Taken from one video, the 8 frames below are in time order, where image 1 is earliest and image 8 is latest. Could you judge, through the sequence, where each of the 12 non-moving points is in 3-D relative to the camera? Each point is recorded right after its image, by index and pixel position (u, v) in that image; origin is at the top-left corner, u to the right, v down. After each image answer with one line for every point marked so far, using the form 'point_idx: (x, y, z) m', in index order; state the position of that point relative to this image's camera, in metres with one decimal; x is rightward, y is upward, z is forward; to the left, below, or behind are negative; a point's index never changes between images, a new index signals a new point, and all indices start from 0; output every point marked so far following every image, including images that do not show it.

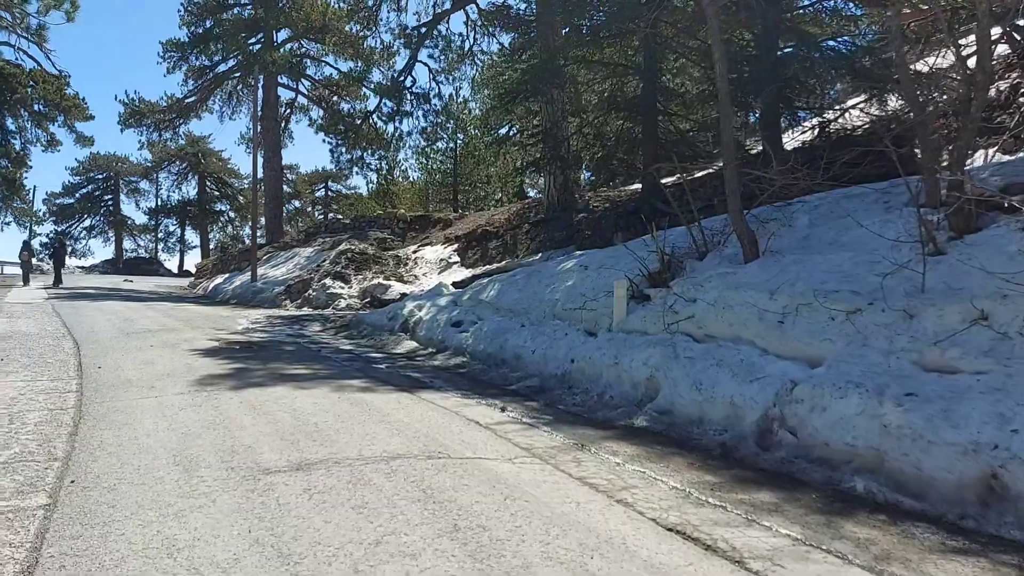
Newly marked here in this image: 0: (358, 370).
0: (-1.7, -0.9, +9.5) m
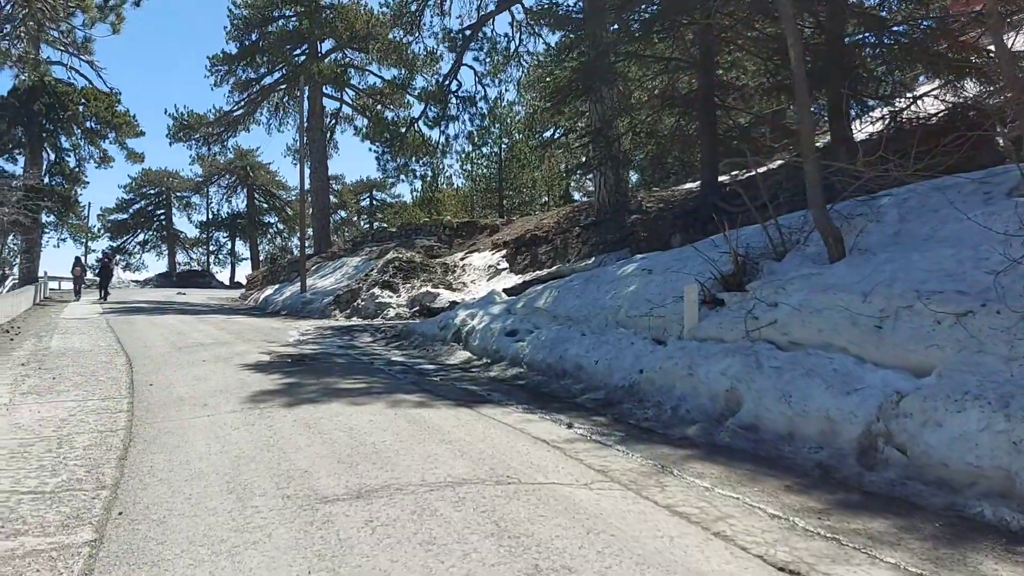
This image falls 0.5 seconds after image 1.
0: (-1.1, -1.0, +9.1) m
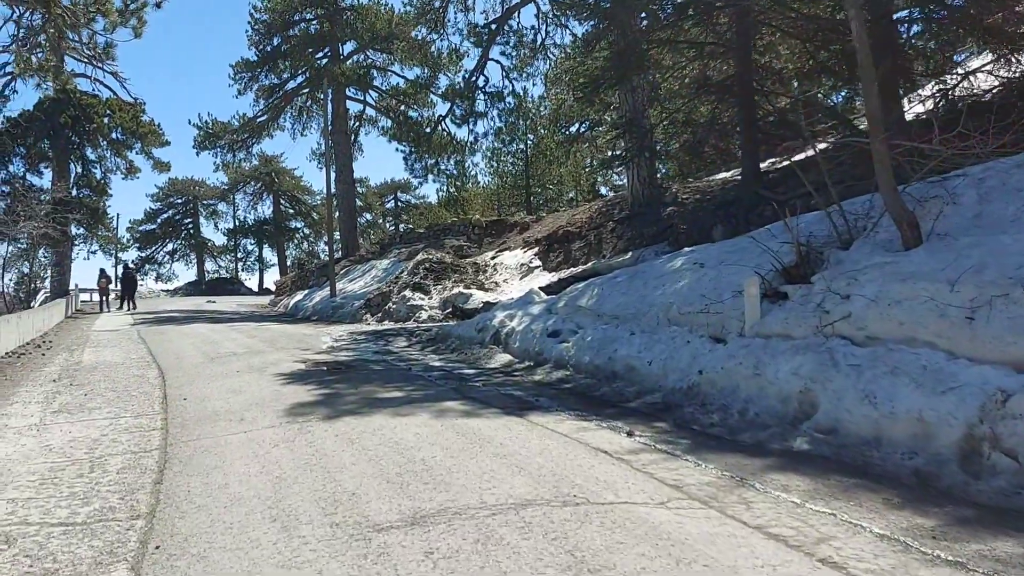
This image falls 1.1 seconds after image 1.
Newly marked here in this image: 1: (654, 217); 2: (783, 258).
0: (-0.6, -1.1, +8.7) m
1: (+3.1, +1.5, +17.9) m
2: (+2.5, +0.3, +7.9) m
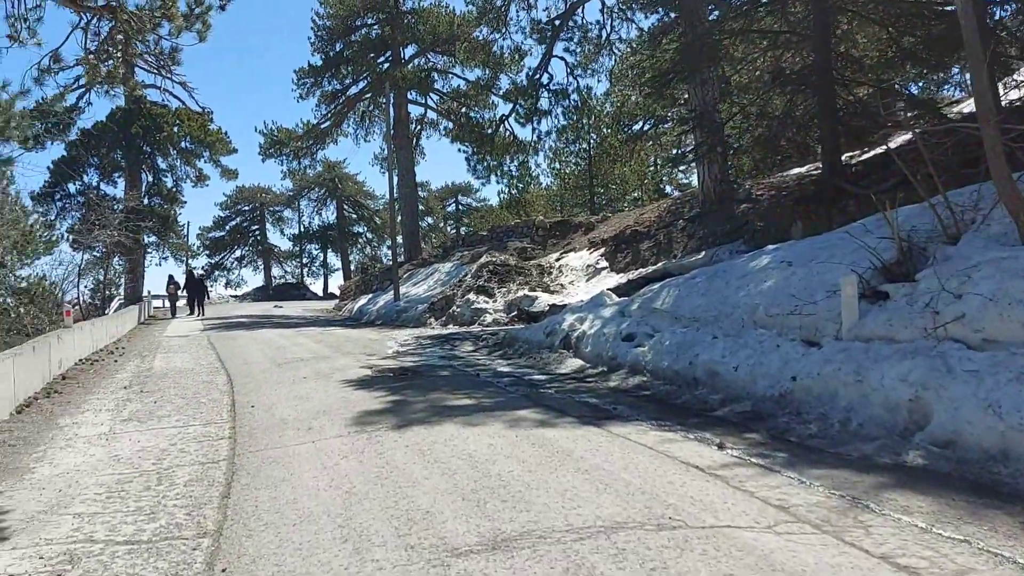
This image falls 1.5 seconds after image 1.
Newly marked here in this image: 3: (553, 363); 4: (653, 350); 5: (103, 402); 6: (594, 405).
0: (+0.2, -1.1, +8.3) m
1: (+4.4, +1.5, +17.3) m
2: (+3.2, +0.3, +7.3) m
3: (+0.5, -0.9, +10.6) m
4: (+1.5, -0.7, +9.0) m
5: (-4.6, -1.3, +9.4) m
6: (+0.8, -1.1, +7.7) m
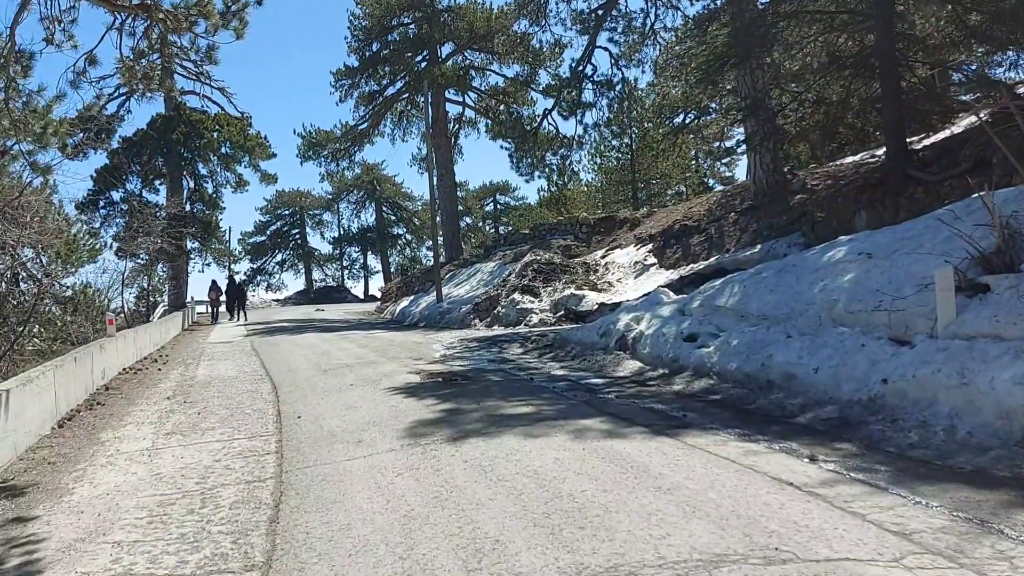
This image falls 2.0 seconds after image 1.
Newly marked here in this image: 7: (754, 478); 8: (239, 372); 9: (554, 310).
0: (+0.7, -1.1, +7.8) m
1: (+5.3, +1.6, +16.6) m
2: (+3.7, +0.4, +6.7) m
3: (+1.2, -0.9, +10.1) m
4: (+2.1, -0.6, +8.5) m
5: (-4.0, -1.4, +9.1) m
6: (+1.3, -1.1, +7.2) m
7: (+1.4, -1.1, +4.9) m
8: (-4.0, -1.2, +12.4) m
9: (+0.9, -0.5, +18.2) m
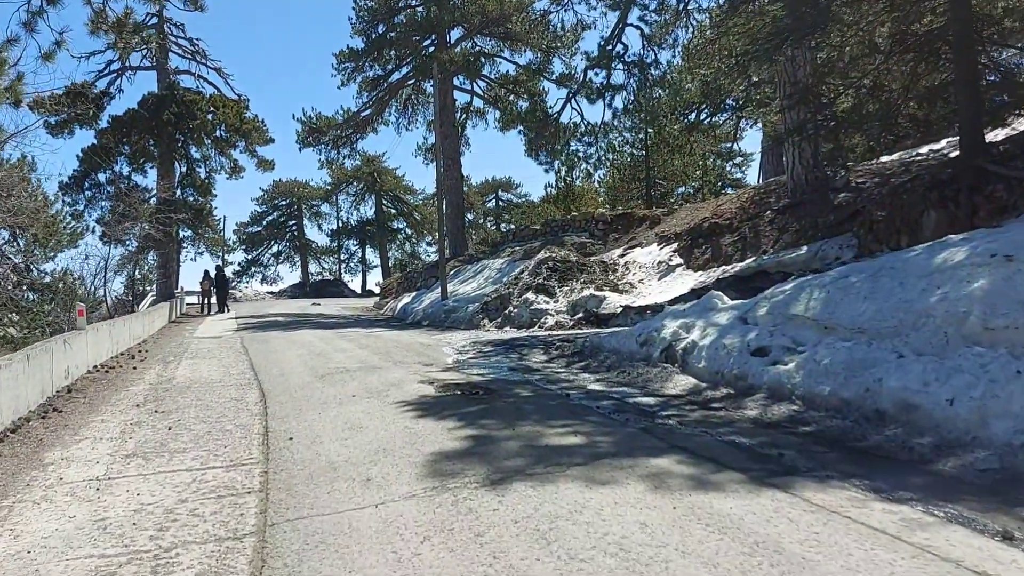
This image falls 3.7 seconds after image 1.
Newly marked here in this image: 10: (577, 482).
0: (+1.0, -1.1, +6.3) m
1: (+5.7, +1.5, +15.1) m
2: (+4.0, +0.3, +5.2) m
3: (+1.5, -1.0, +8.6) m
4: (+2.4, -0.7, +7.0) m
5: (-3.7, -1.3, +7.6) m
6: (+1.6, -1.1, +5.7) m
7: (+1.7, -1.1, +3.4) m
8: (-3.7, -1.1, +10.9) m
9: (+1.2, -0.5, +16.7) m
10: (+0.4, -1.1, +4.8) m
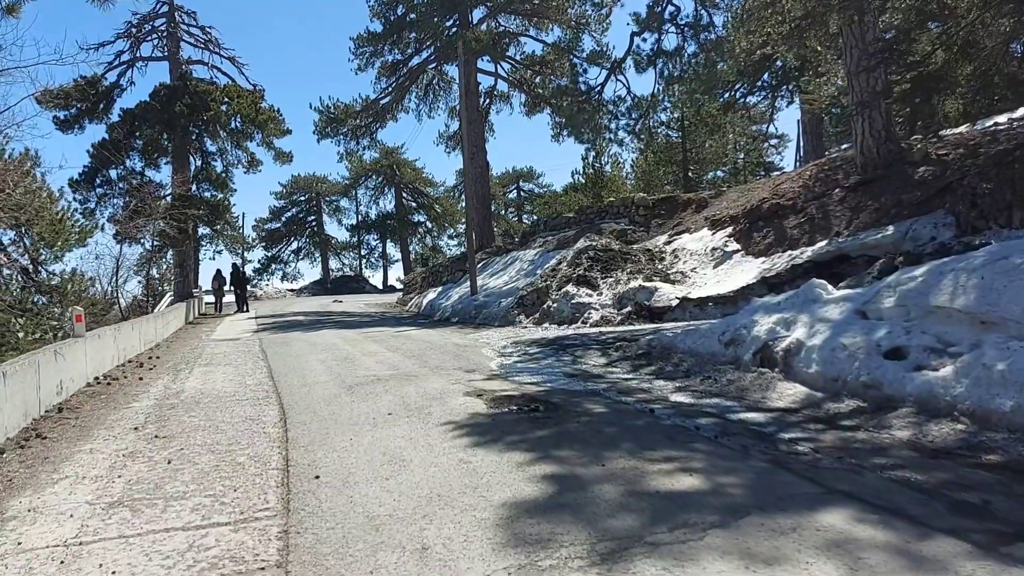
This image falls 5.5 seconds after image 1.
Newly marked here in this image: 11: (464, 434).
0: (+1.6, -1.0, +4.8) m
1: (+6.3, +1.7, +13.5) m
2: (+4.5, +0.4, +3.6) m
3: (+2.1, -0.9, +7.1) m
4: (+3.0, -0.6, +5.5) m
5: (-3.1, -1.3, +6.3) m
6: (+2.1, -1.0, +4.2) m
7: (+2.2, -1.1, +1.9) m
8: (-3.1, -1.1, +9.6) m
9: (+2.0, -0.3, +15.2) m
10: (+0.9, -1.1, +3.4) m
11: (-0.3, -1.1, +6.1) m
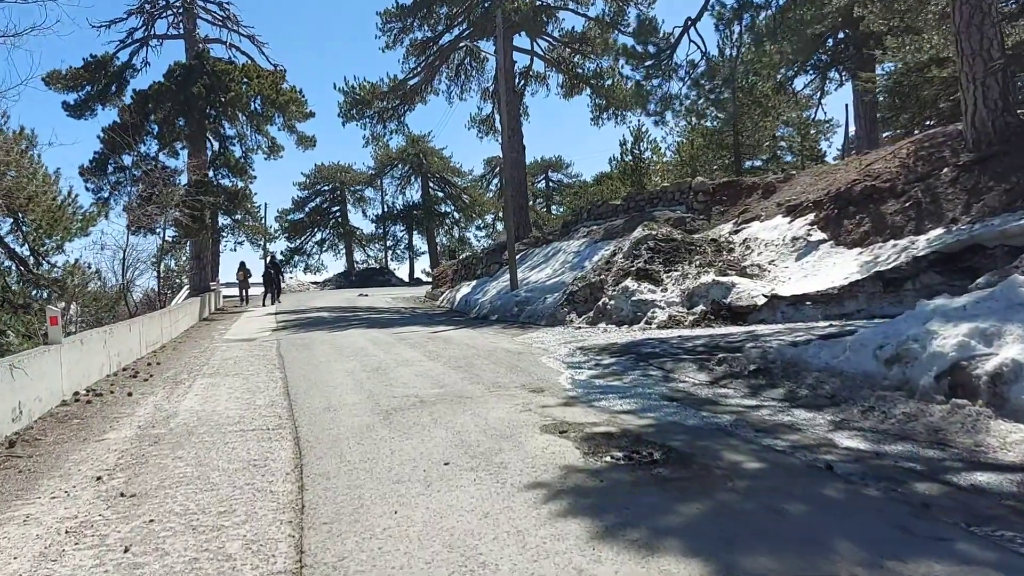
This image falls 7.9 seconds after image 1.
0: (+2.1, -1.0, +2.7) m
1: (+7.1, +1.8, +11.3) m
2: (+5.1, +0.3, +1.5) m
3: (+2.7, -0.9, +5.0) m
4: (+3.5, -0.6, +3.3) m
5: (-2.5, -1.3, +4.3) m
6: (+2.7, -1.1, +2.1) m
7: (+2.7, -1.1, -0.2) m
8: (-2.4, -1.1, +7.6) m
9: (+2.8, -0.3, +13.1) m
10: (+1.4, -1.1, +1.3) m
11: (+0.3, -1.1, +4.1) m
